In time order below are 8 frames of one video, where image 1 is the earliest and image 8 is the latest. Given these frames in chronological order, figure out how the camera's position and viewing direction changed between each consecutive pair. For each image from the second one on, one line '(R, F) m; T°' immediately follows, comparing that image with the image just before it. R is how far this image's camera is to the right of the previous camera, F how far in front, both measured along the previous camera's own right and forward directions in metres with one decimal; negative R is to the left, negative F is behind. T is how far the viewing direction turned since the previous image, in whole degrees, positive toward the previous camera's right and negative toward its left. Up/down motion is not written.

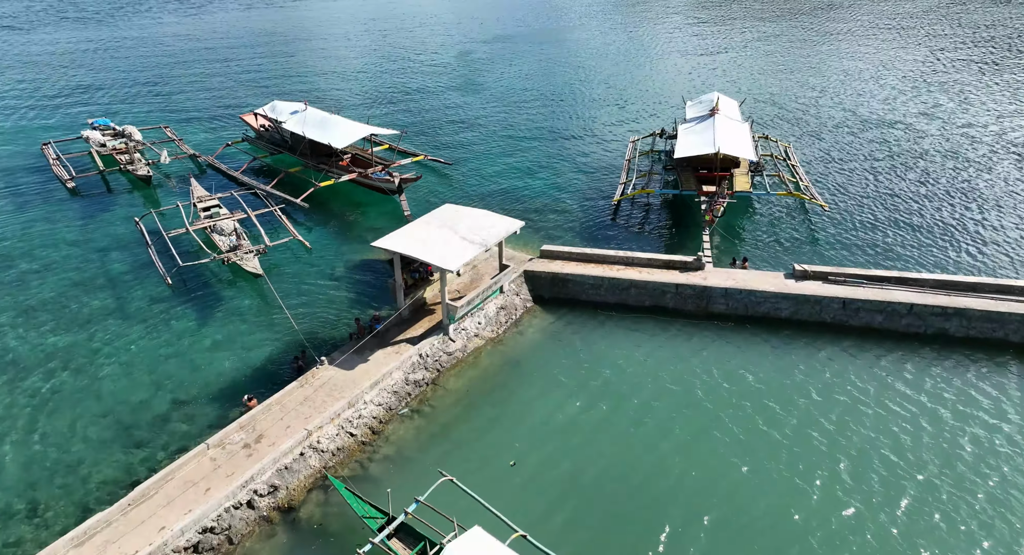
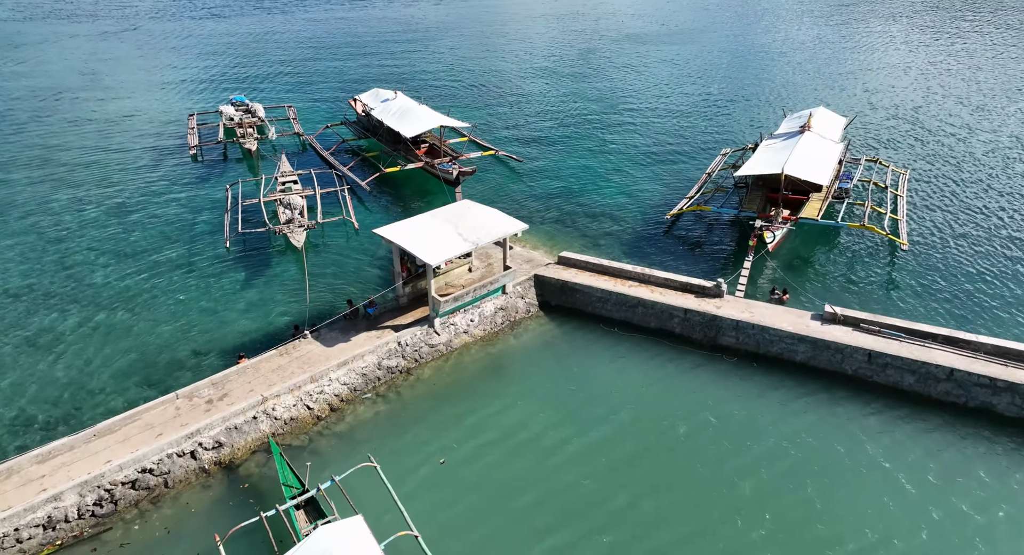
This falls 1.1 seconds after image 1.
(+6.4, +1.1) m; -13°
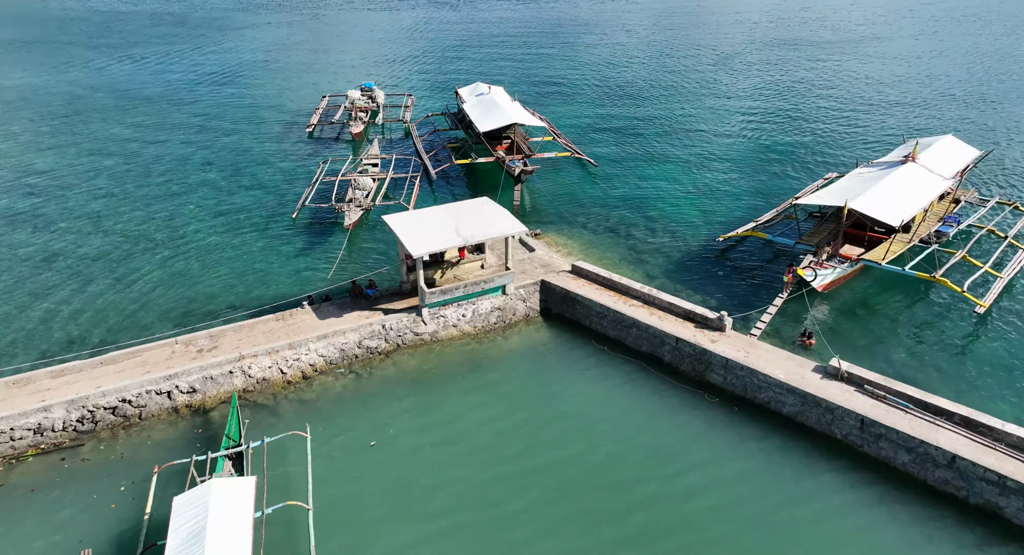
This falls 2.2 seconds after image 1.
(+7.0, +1.1) m; -14°
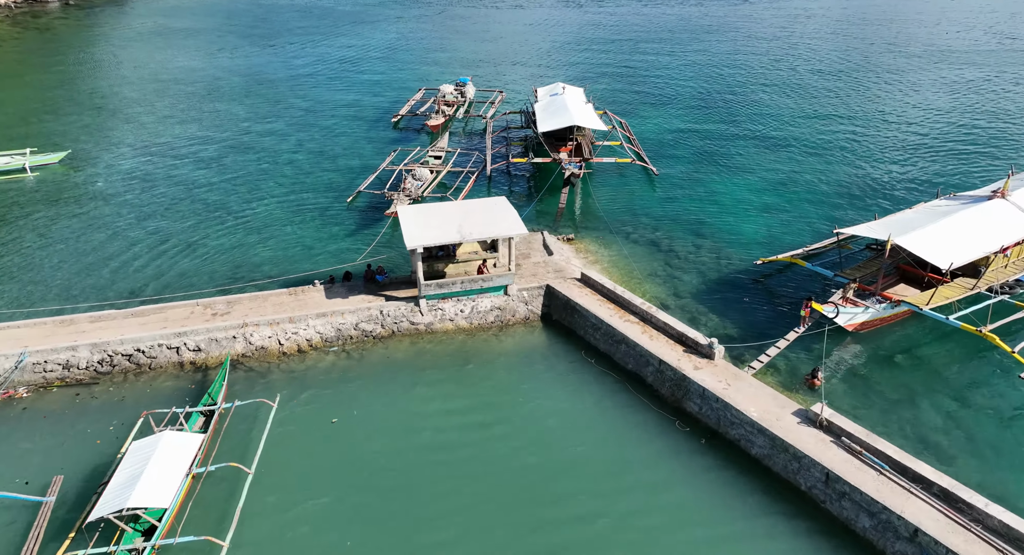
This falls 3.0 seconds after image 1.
(+5.4, +0.5) m; -11°
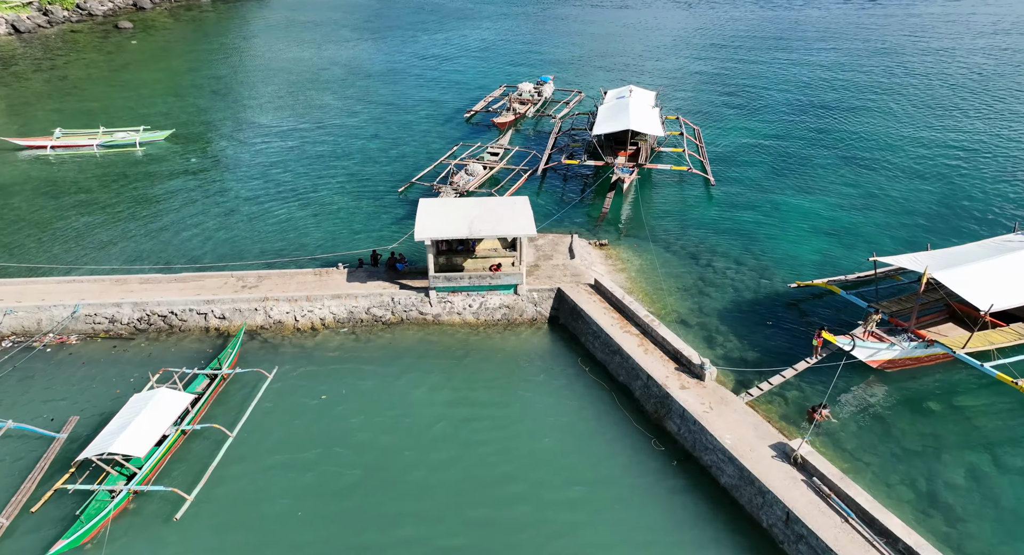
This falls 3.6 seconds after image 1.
(+4.1, +0.2) m; -9°
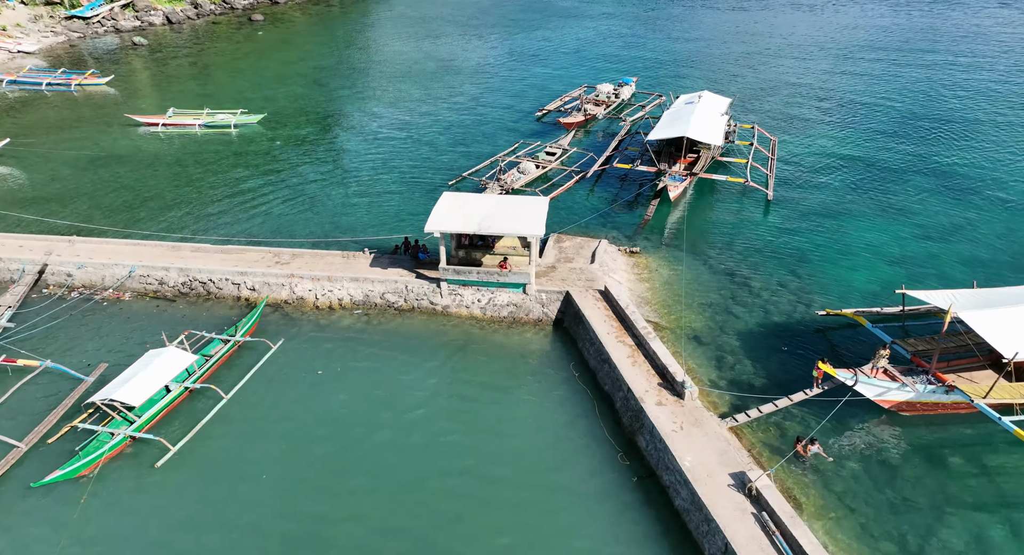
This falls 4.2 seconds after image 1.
(+4.3, +0.1) m; -9°
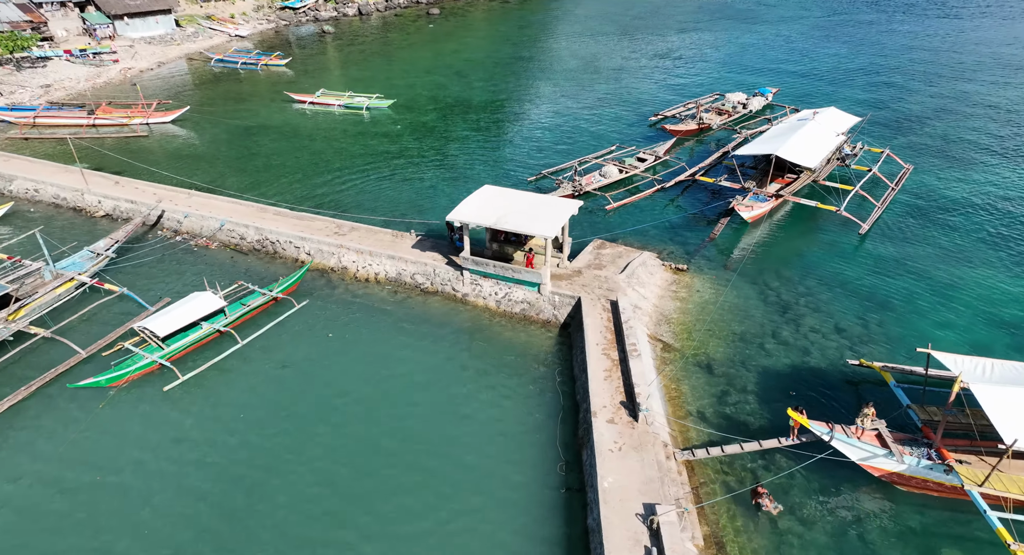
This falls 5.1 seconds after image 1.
(+6.7, +0.4) m; -14°
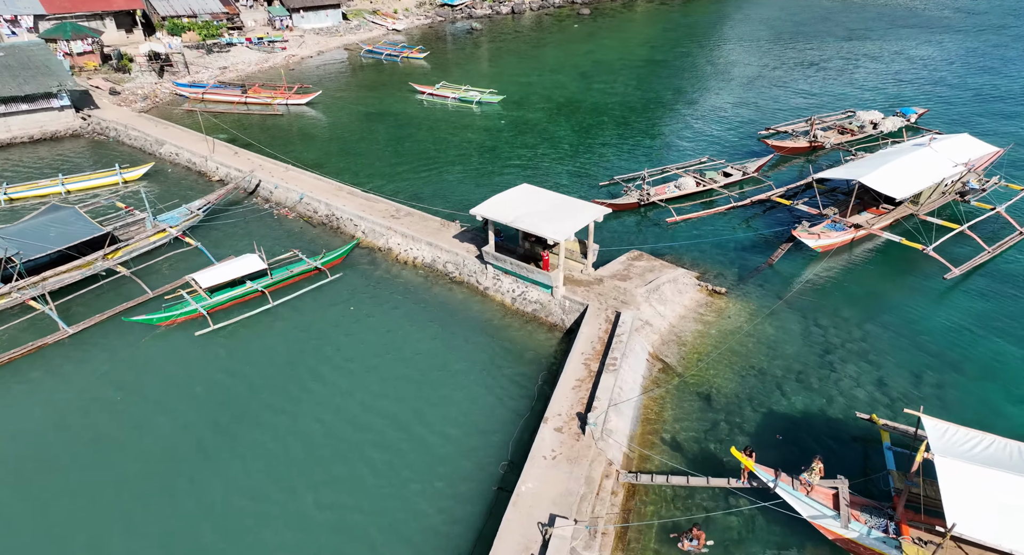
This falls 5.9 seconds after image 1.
(+6.2, +0.3) m; -13°
